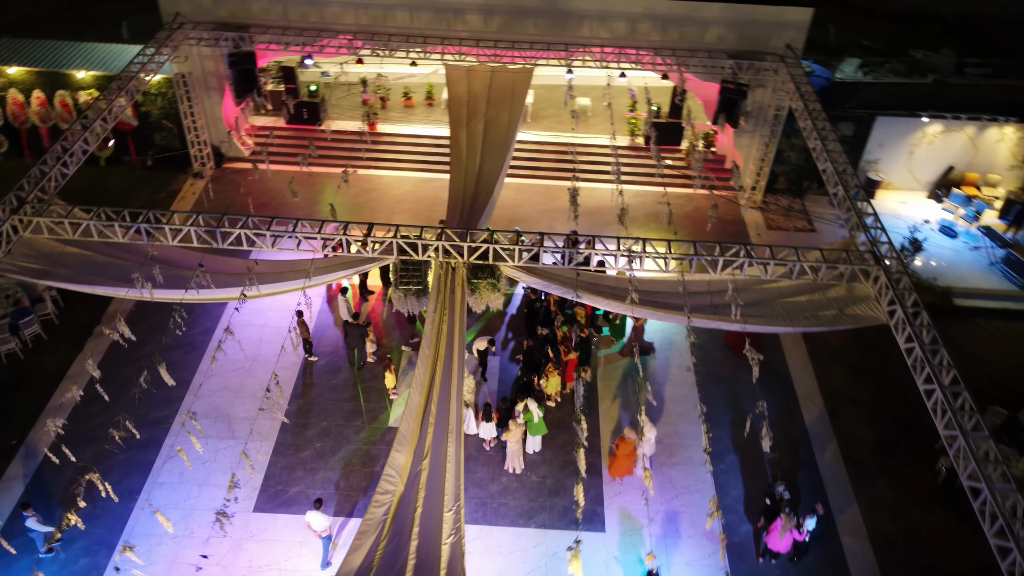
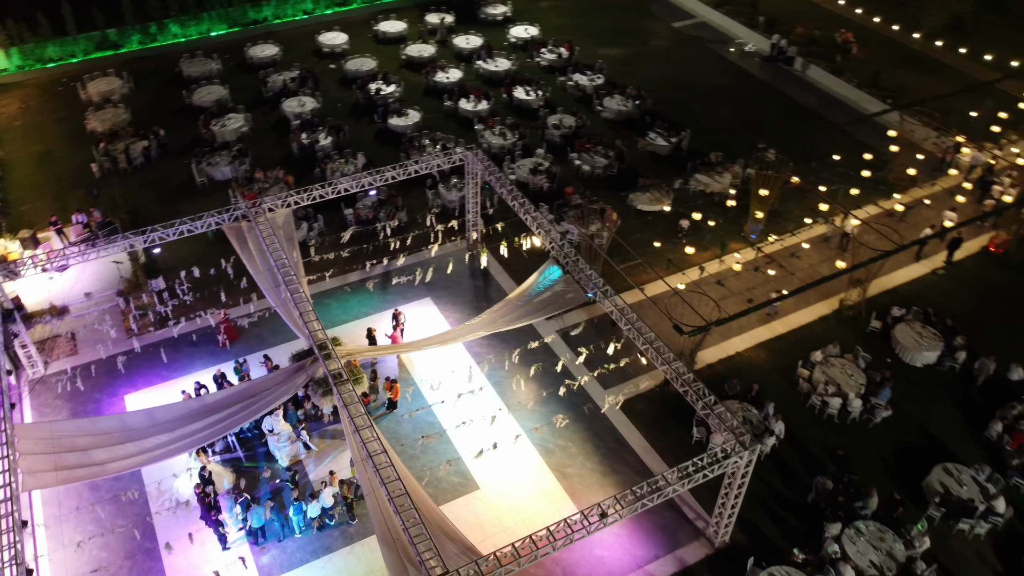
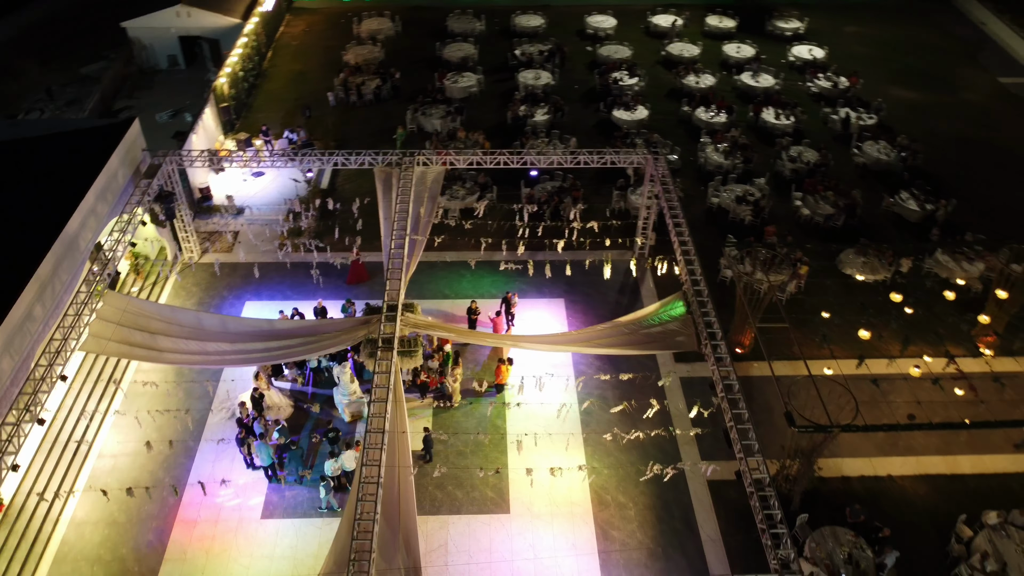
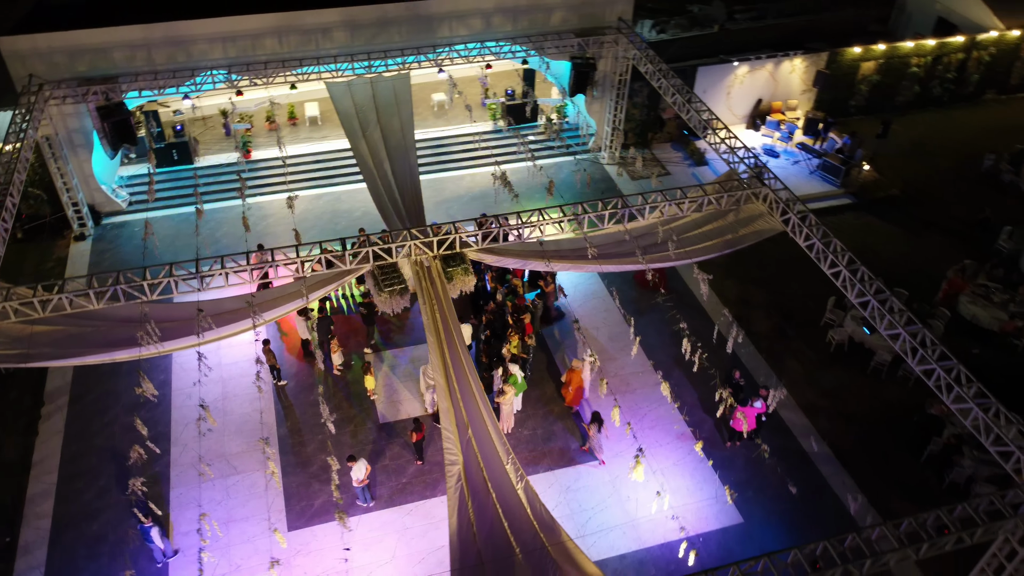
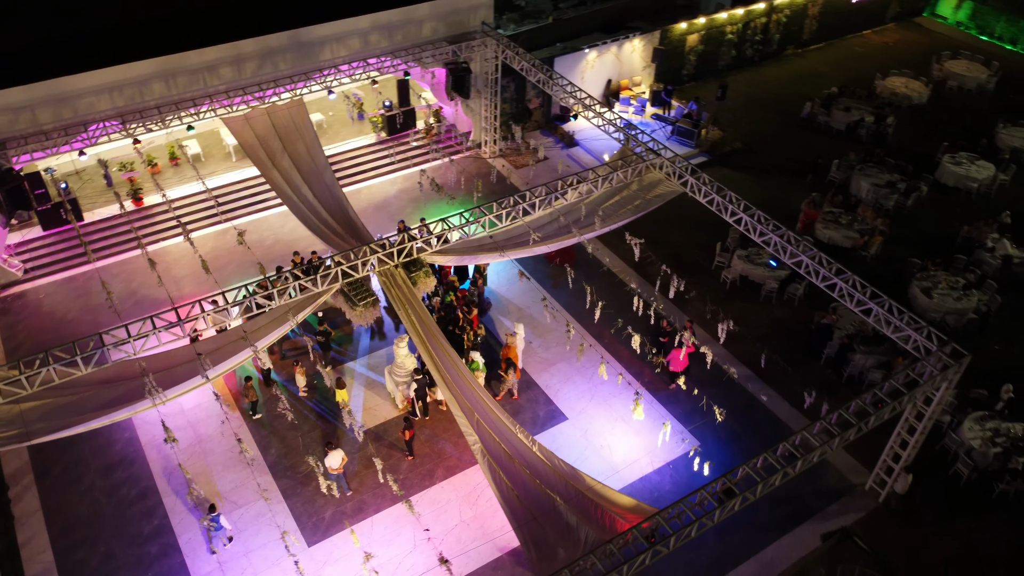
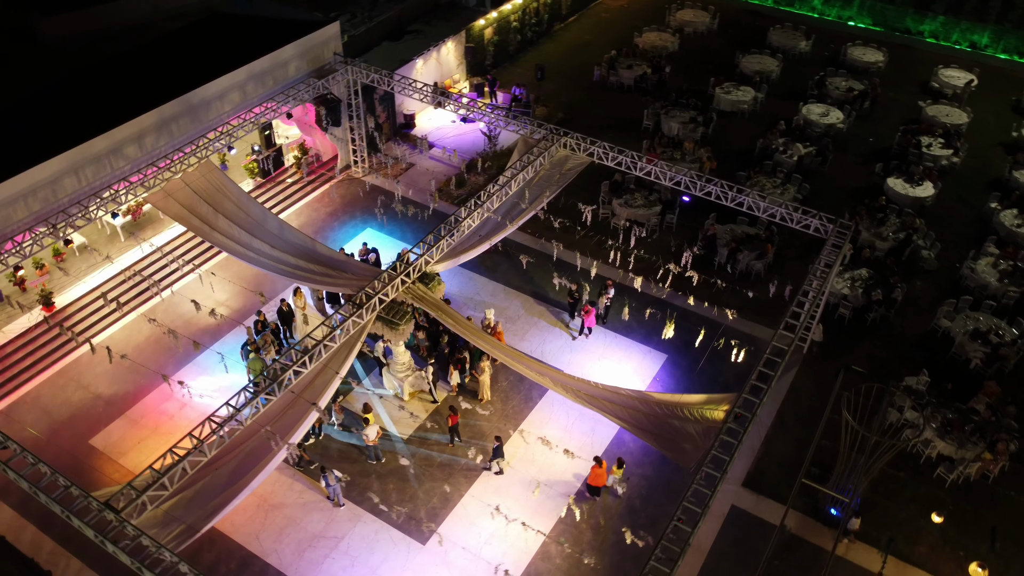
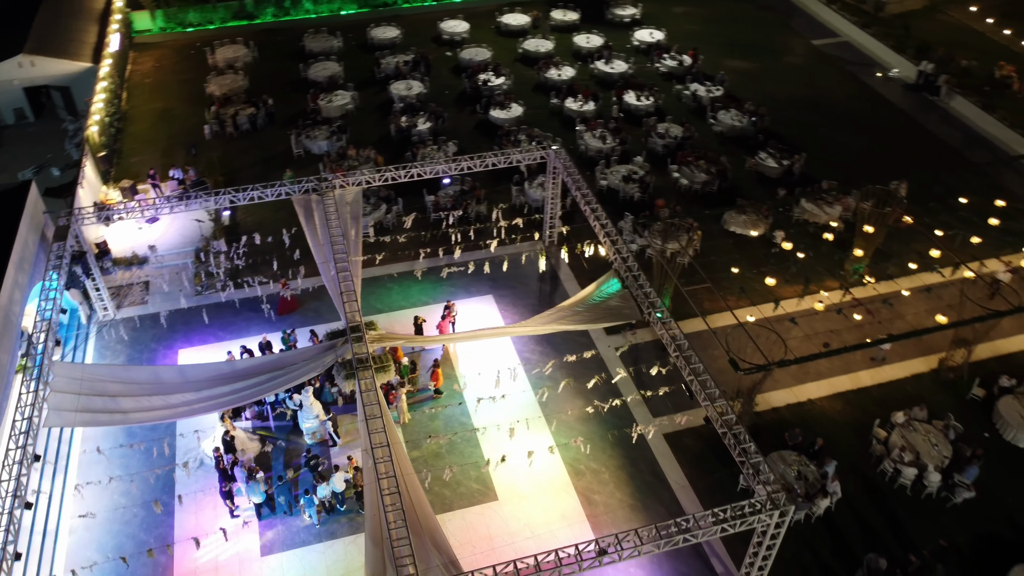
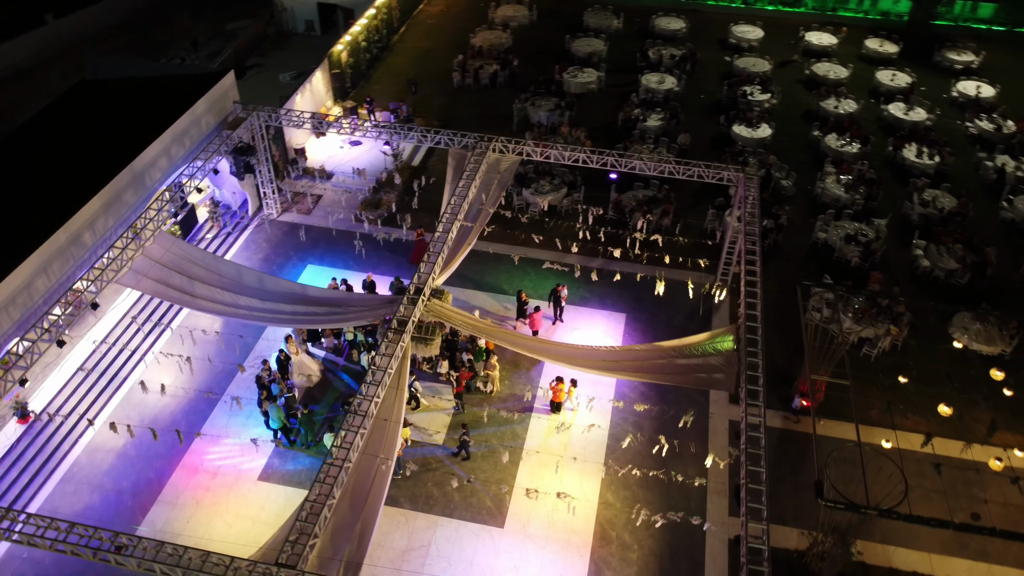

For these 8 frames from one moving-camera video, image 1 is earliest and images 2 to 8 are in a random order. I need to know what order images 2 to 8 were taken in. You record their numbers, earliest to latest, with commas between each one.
4, 5, 6, 8, 3, 7, 2
